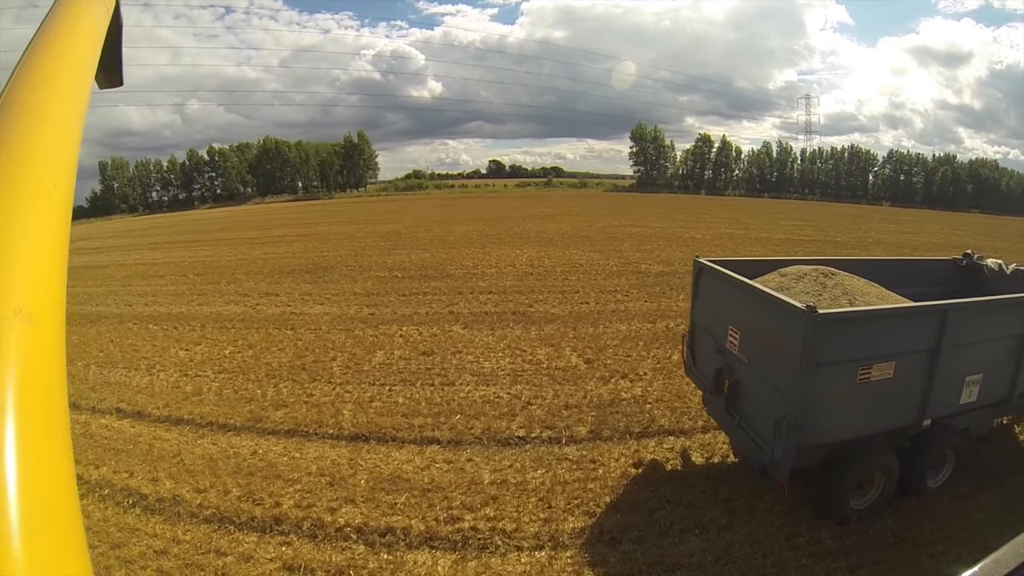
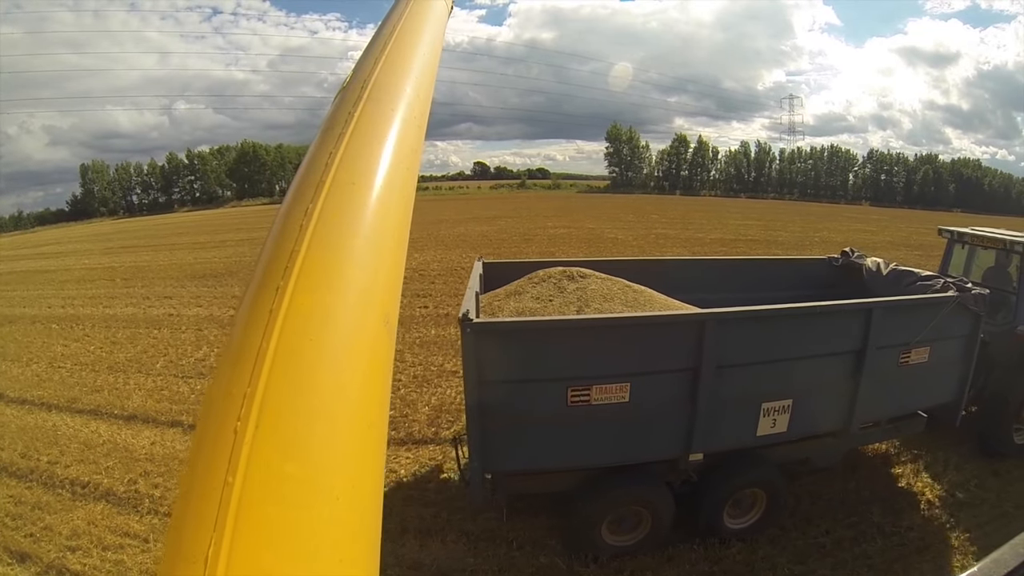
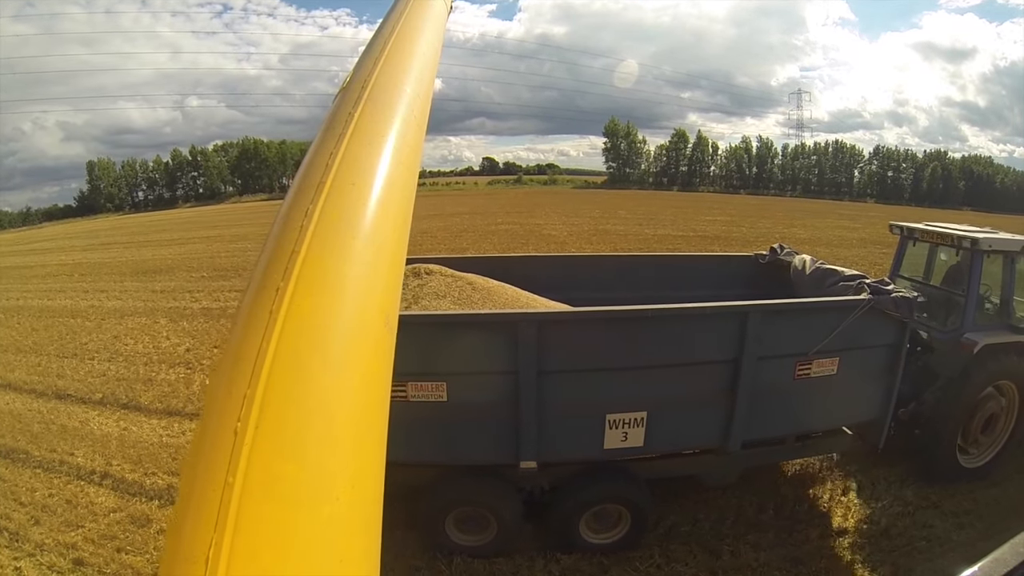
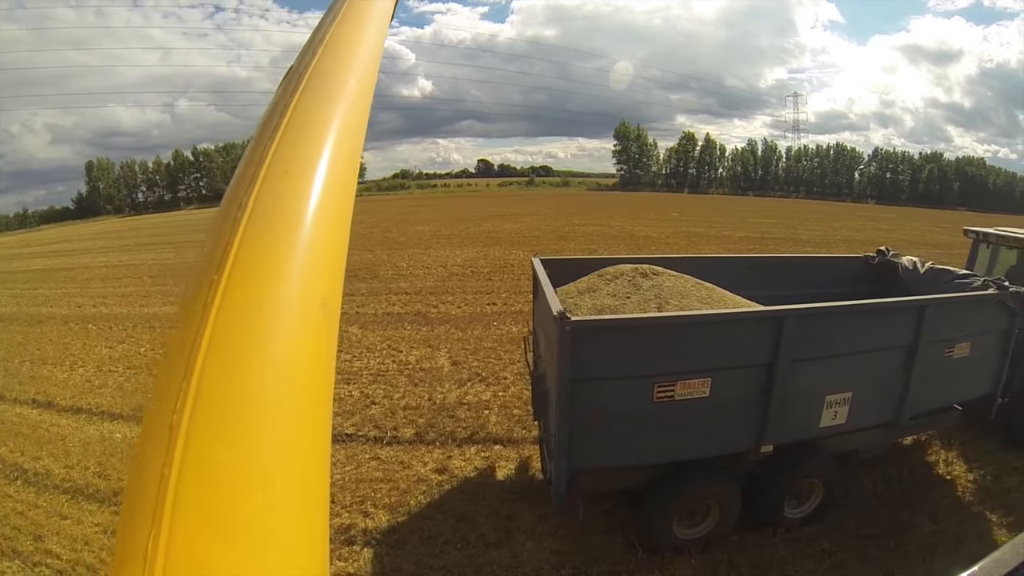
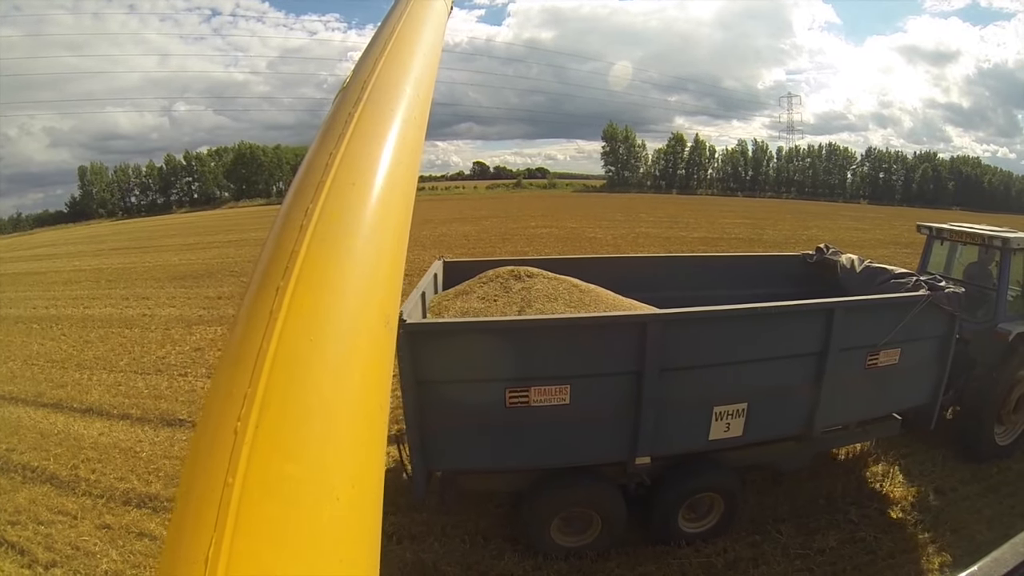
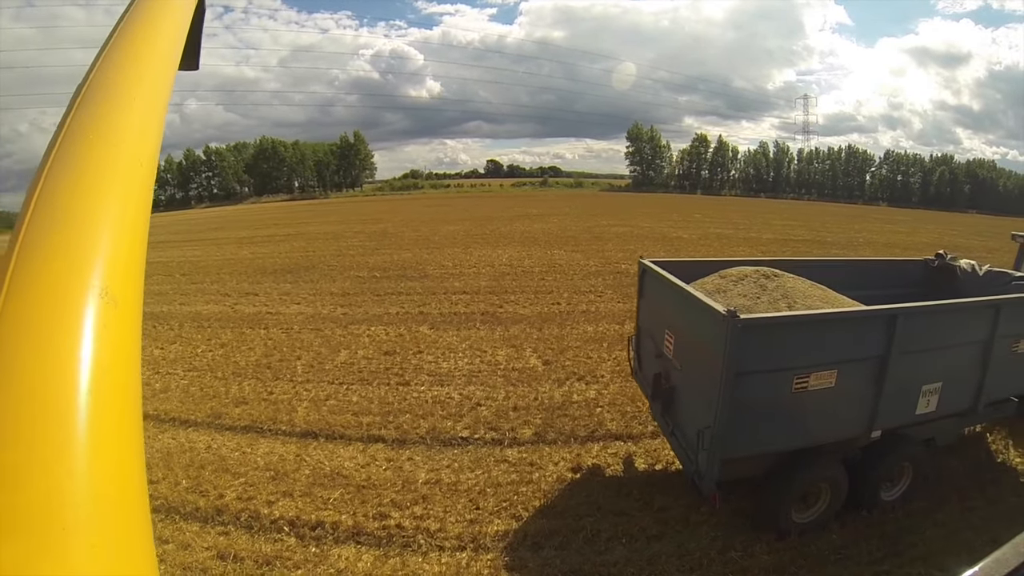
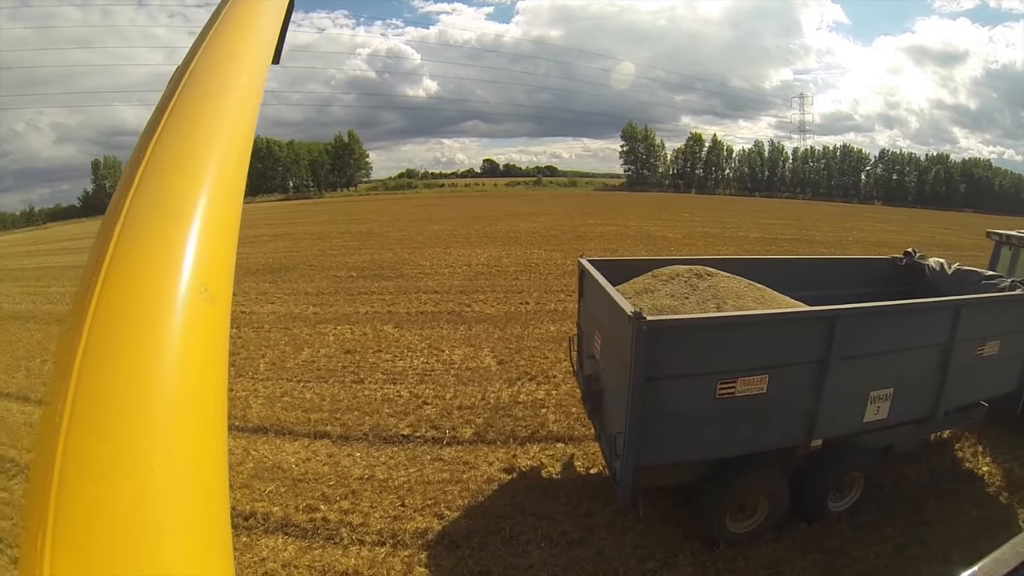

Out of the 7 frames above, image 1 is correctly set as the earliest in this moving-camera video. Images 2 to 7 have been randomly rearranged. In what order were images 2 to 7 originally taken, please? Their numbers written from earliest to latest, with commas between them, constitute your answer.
6, 7, 4, 2, 5, 3
